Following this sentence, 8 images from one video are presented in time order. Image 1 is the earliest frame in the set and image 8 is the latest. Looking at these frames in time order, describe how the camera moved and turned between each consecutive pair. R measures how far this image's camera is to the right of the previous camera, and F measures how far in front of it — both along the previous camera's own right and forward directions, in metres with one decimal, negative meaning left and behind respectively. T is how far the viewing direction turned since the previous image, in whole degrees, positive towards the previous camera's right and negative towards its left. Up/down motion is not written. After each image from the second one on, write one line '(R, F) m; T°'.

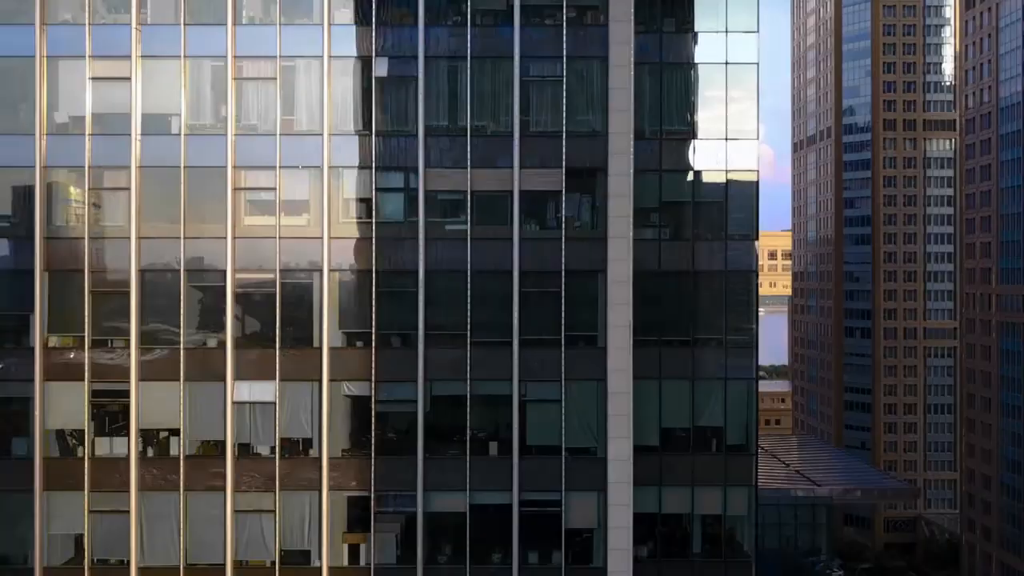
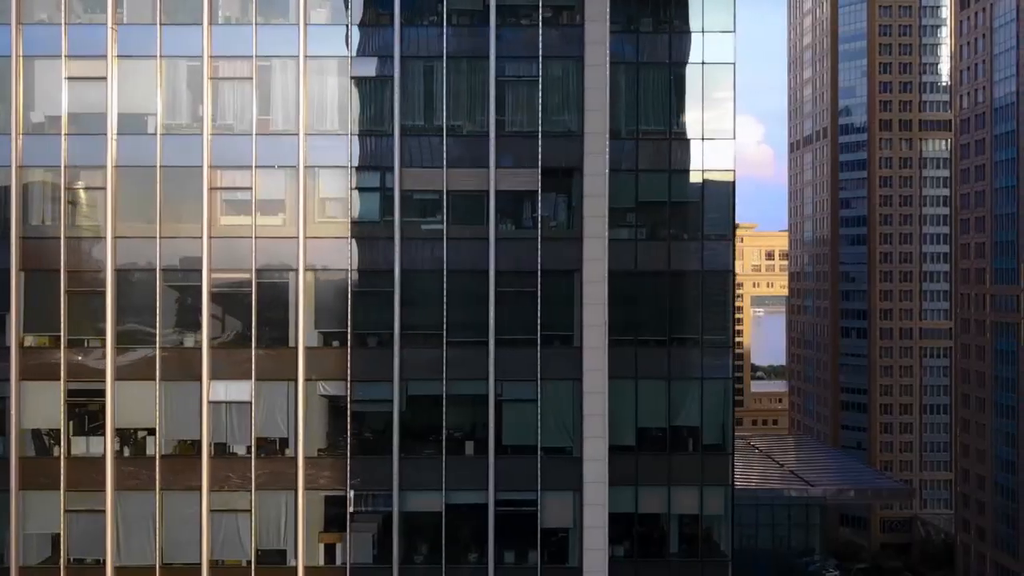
(+0.6, 0.0) m; 0°
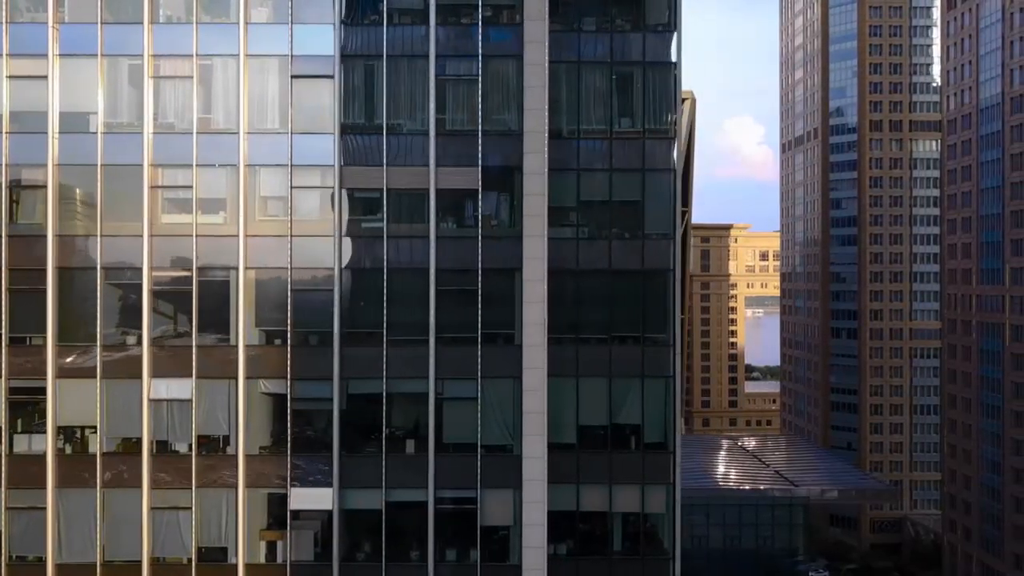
(+1.5, -0.1) m; 0°
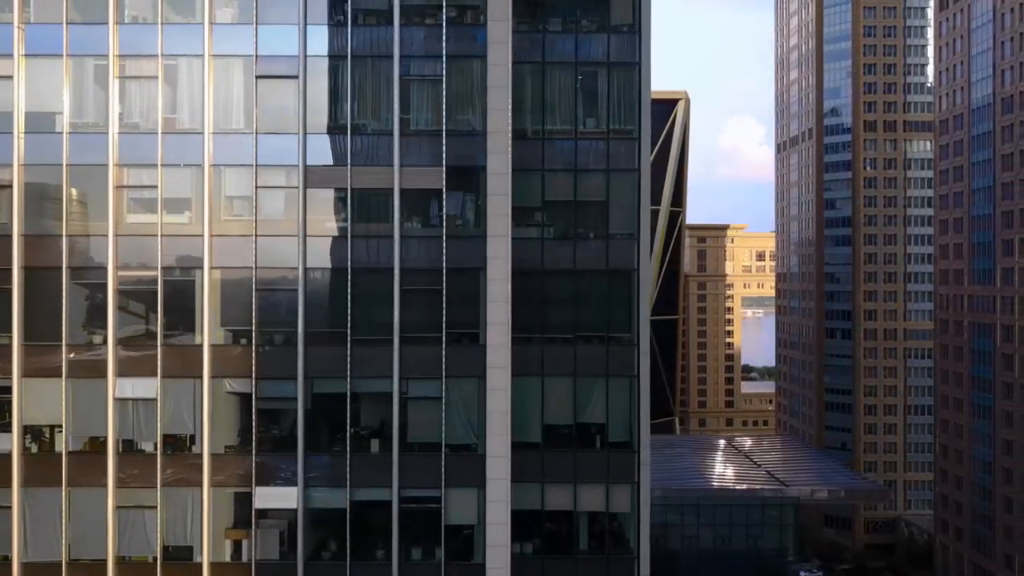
(+0.9, -0.1) m; 0°
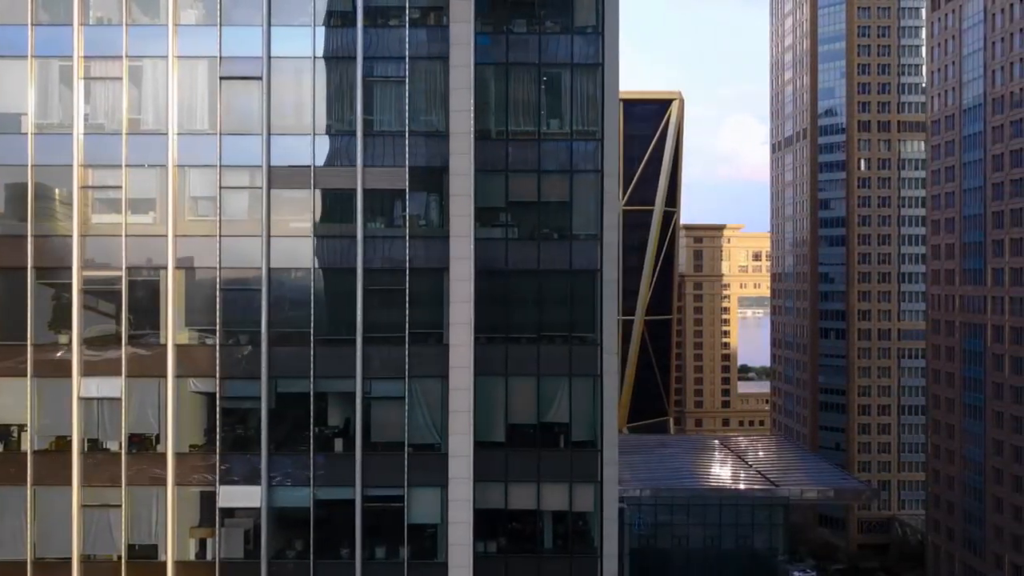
(+0.9, -0.1) m; 0°
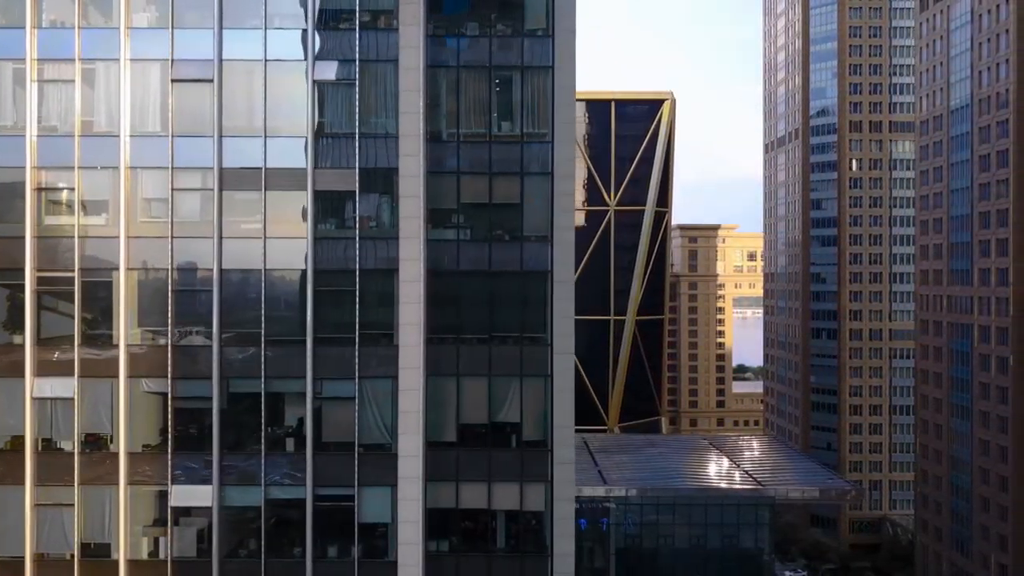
(+1.3, -0.2) m; 0°
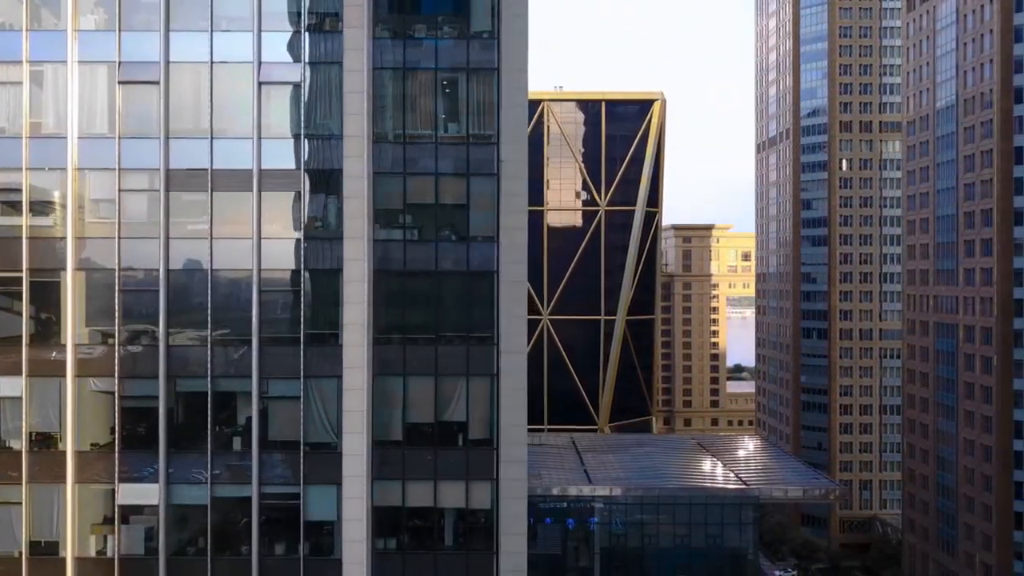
(+1.4, -0.2) m; 0°
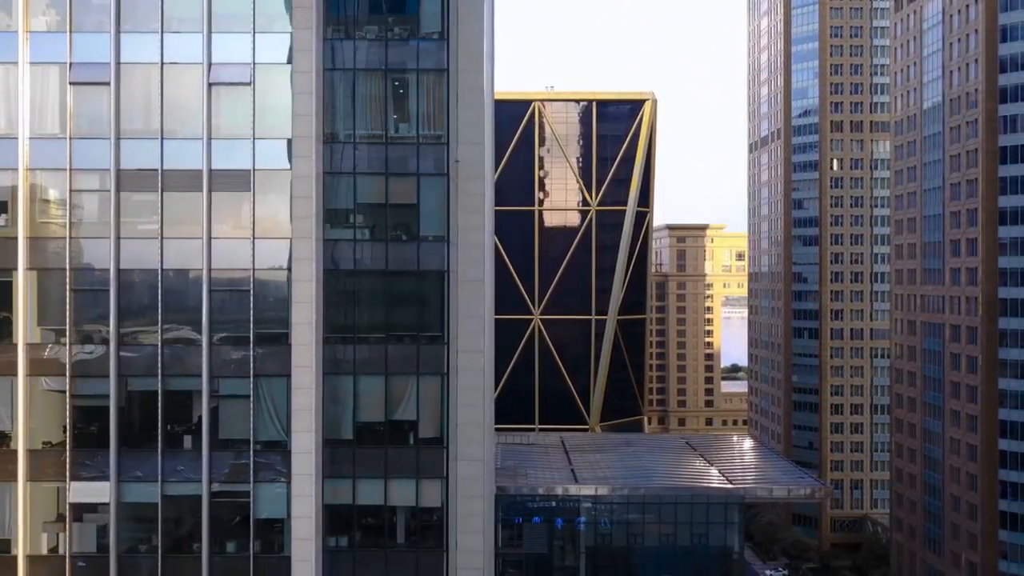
(+1.3, -0.2) m; 0°
